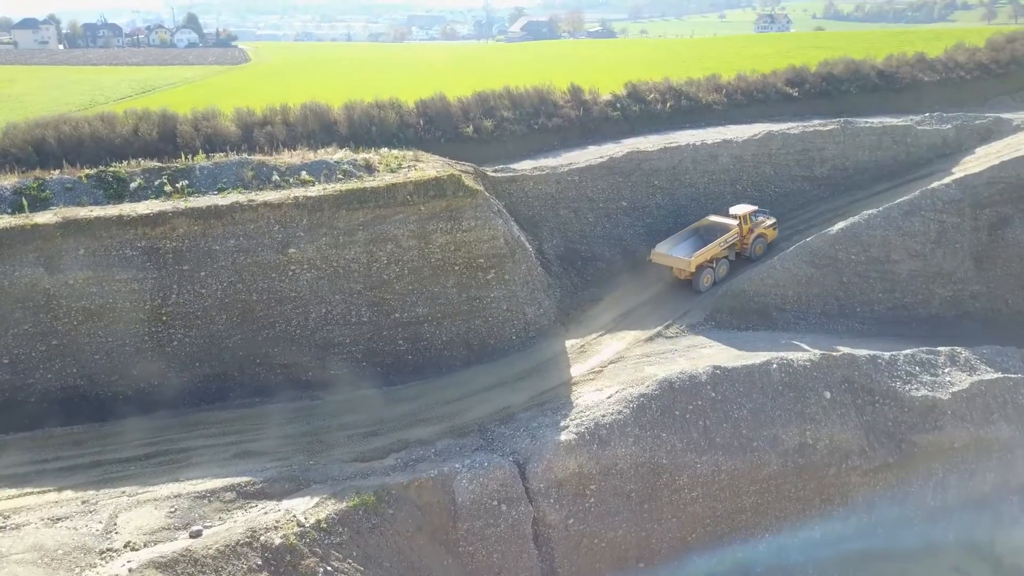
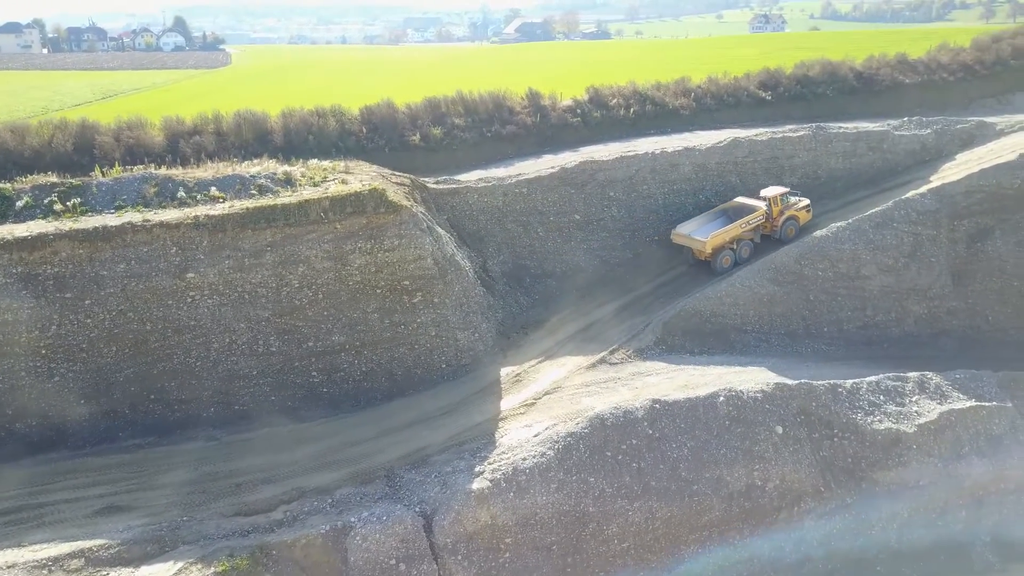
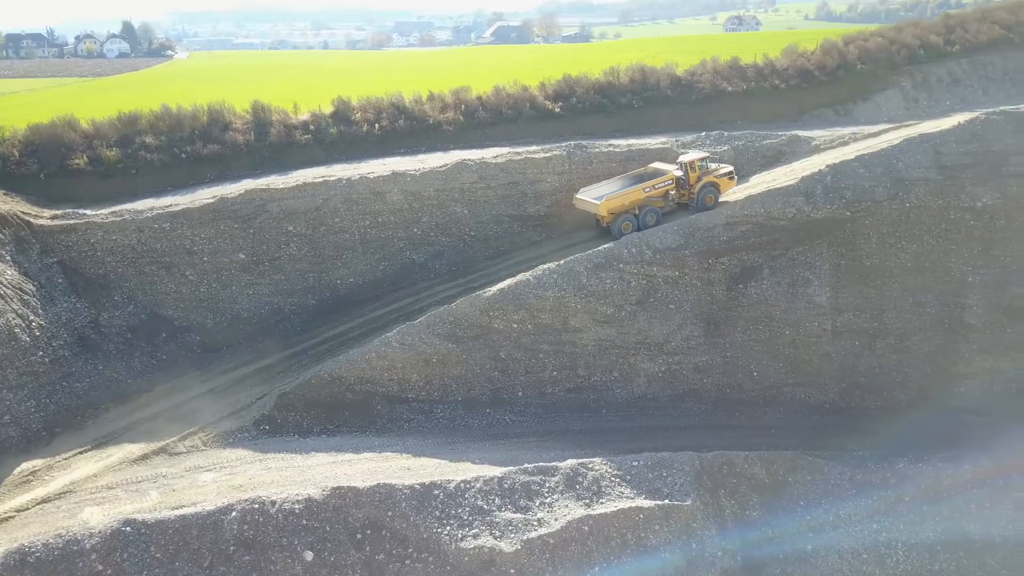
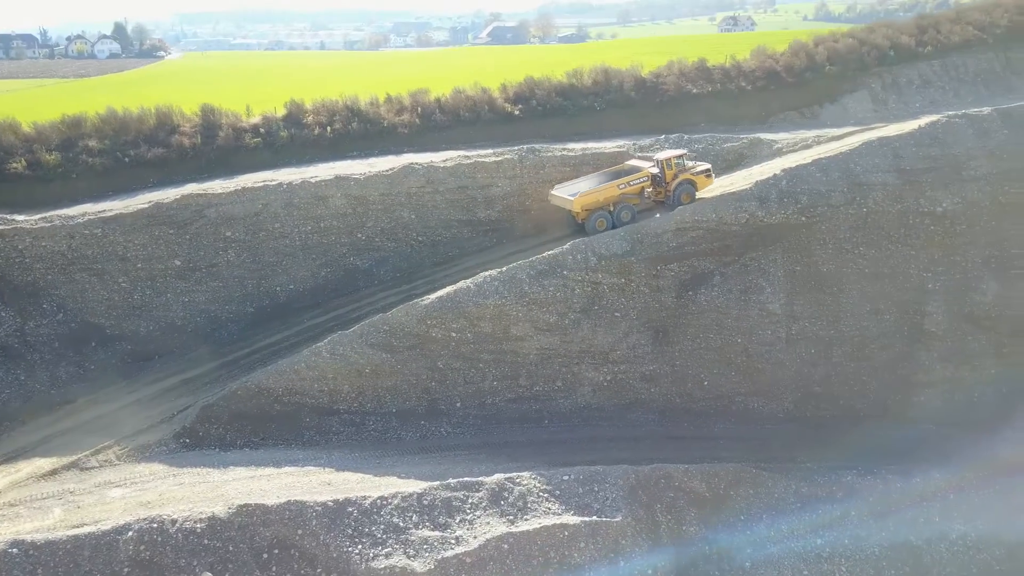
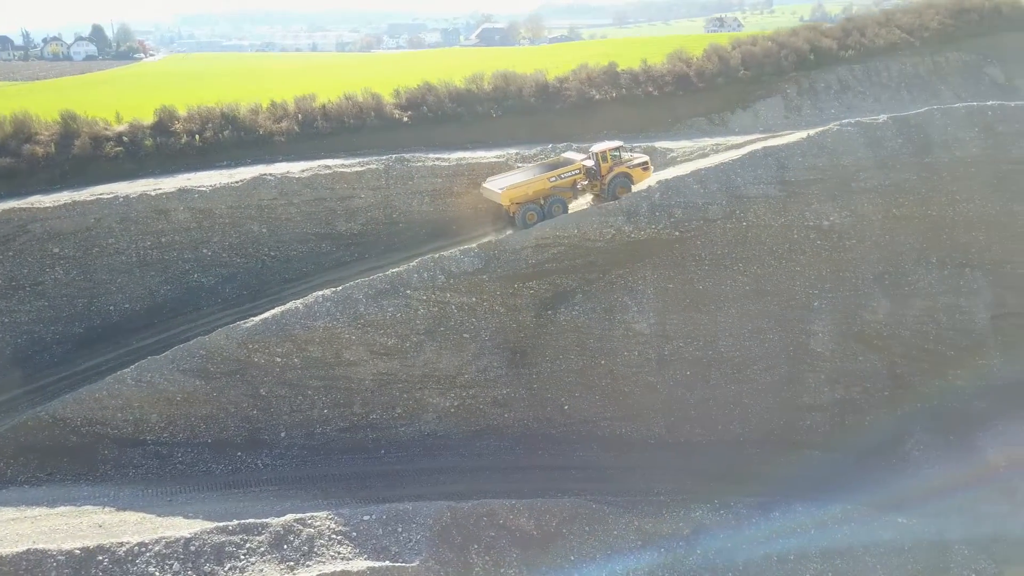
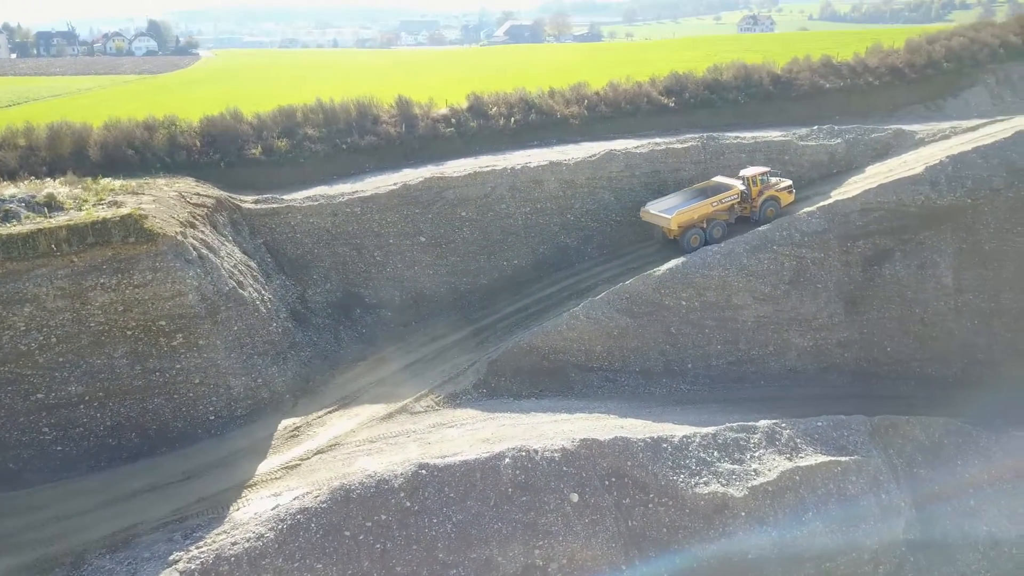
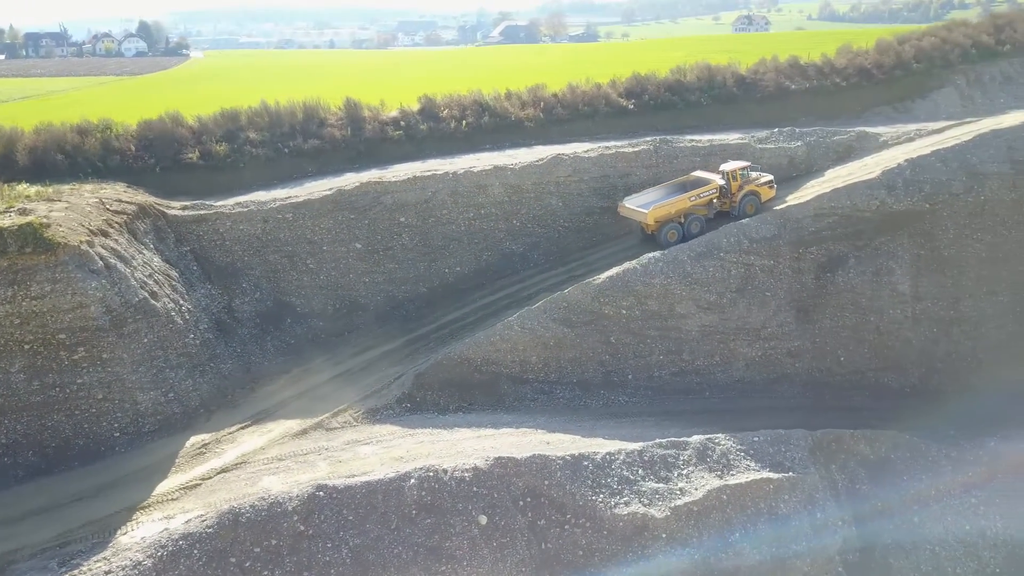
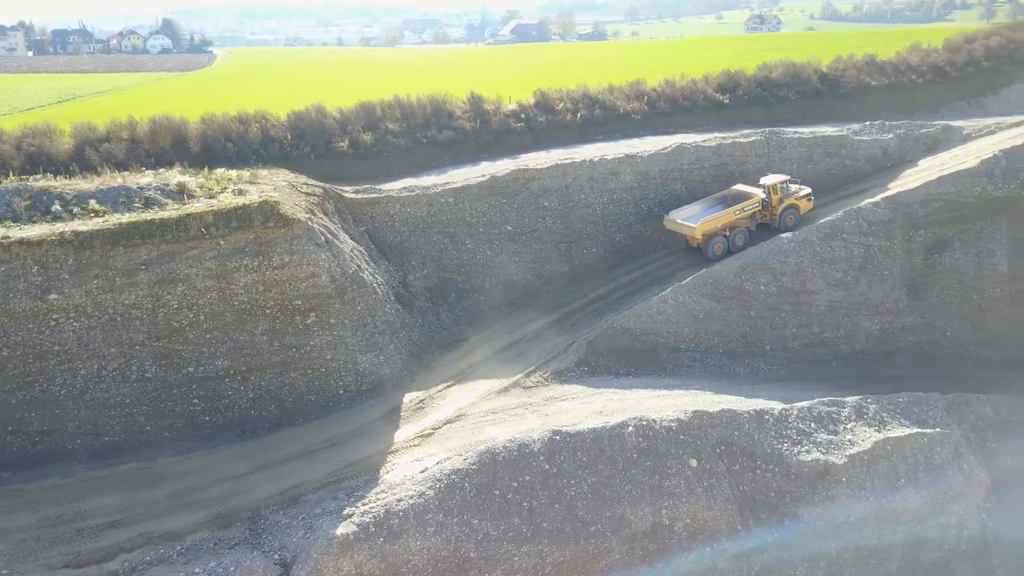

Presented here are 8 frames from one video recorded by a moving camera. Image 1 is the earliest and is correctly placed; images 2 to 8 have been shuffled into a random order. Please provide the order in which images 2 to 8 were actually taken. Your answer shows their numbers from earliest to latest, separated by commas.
2, 8, 6, 7, 3, 4, 5
